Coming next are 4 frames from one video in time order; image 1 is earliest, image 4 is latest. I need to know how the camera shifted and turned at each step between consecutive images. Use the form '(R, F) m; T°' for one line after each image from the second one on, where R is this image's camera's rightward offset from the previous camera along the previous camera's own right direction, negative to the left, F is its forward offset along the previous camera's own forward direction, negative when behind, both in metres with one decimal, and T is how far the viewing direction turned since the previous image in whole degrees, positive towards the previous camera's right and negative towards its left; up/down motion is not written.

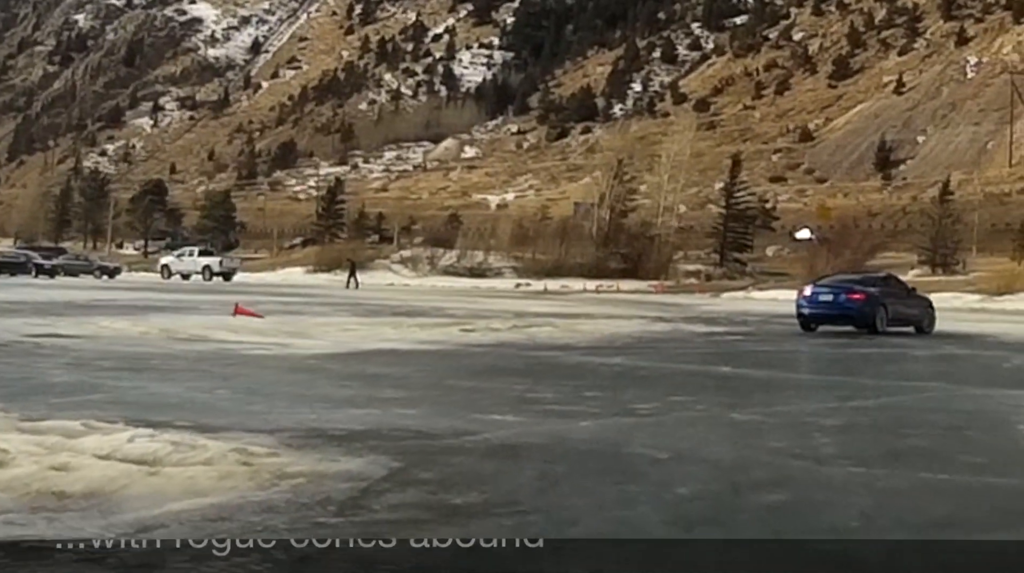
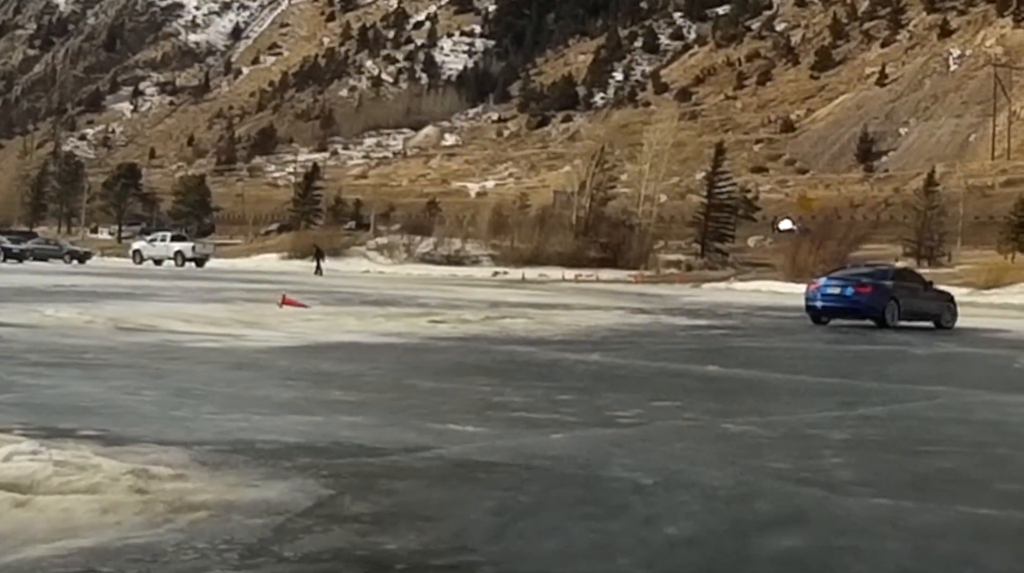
(+0.1, +1.4) m; +1°
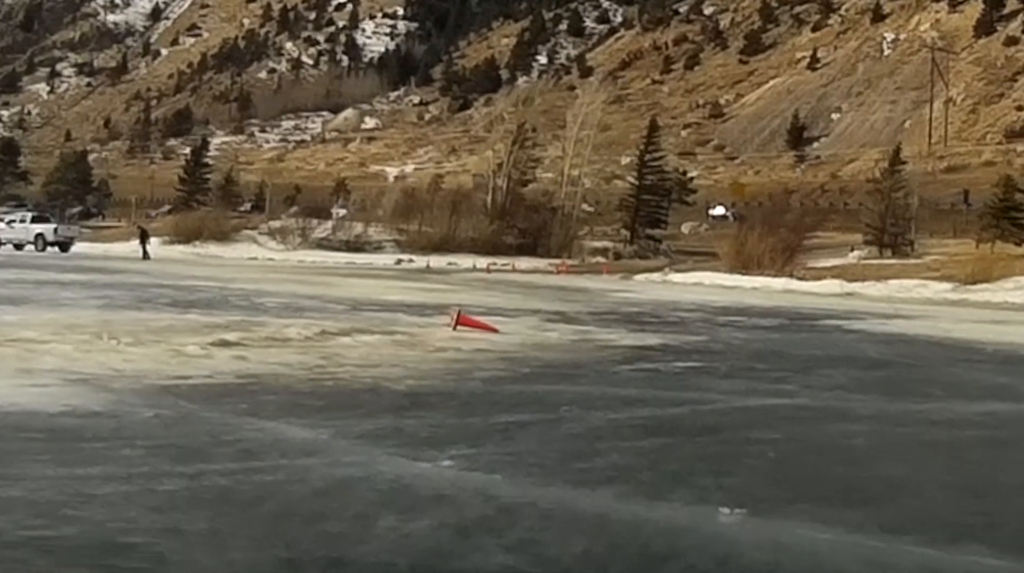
(+0.8, +9.3) m; +3°
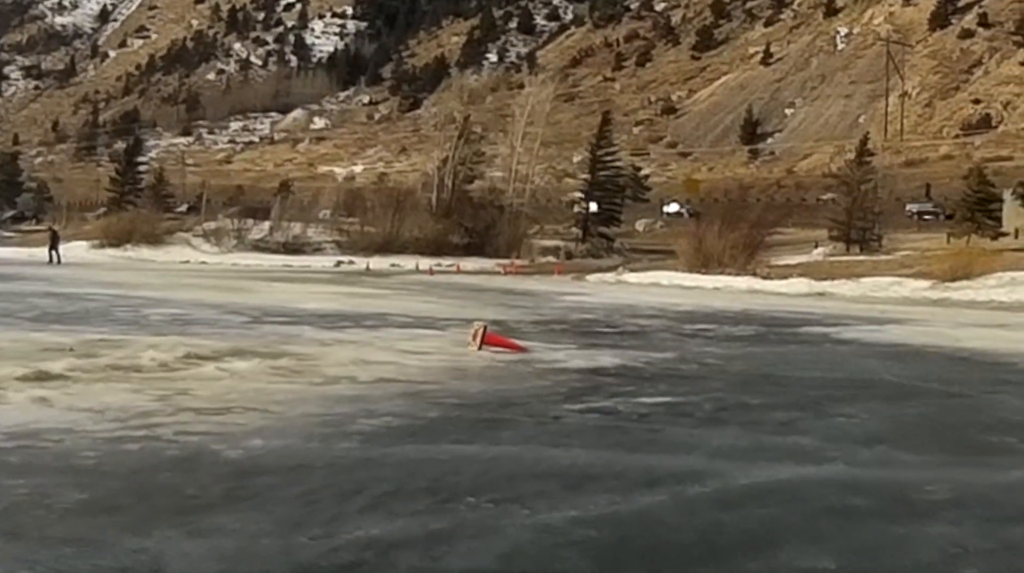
(+0.3, +3.6) m; +2°
